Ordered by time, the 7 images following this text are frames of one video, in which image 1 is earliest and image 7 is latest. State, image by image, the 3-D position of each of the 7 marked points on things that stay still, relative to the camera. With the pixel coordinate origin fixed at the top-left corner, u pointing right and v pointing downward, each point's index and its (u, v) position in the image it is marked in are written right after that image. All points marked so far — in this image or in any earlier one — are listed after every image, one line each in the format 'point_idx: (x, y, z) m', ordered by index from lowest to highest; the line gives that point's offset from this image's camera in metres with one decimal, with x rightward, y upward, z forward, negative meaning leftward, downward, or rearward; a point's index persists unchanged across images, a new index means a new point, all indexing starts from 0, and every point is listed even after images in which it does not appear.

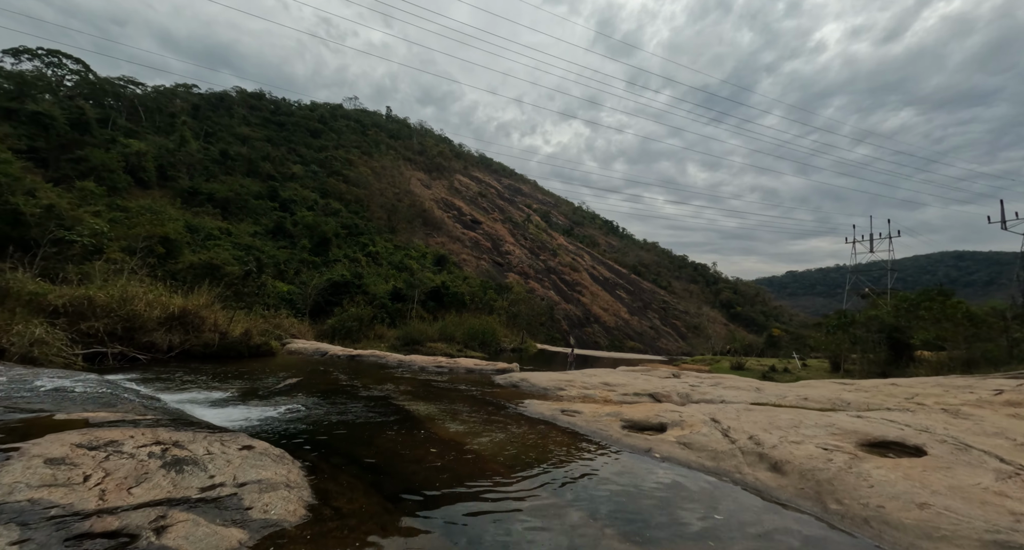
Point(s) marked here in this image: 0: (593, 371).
0: (+2.1, -2.6, +11.4) m
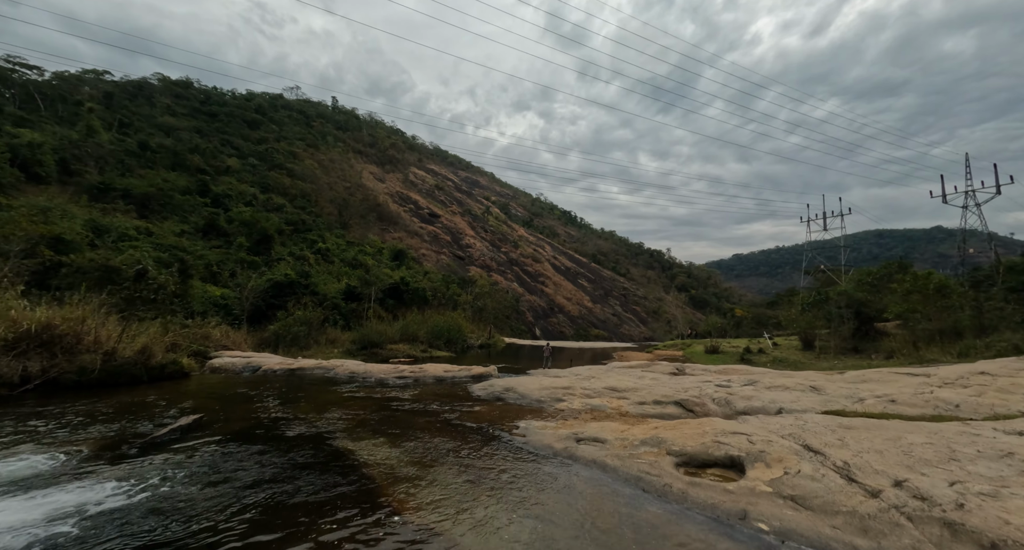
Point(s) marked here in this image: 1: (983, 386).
0: (+1.7, -2.2, +9.6) m
1: (+5.8, -1.4, +5.3) m
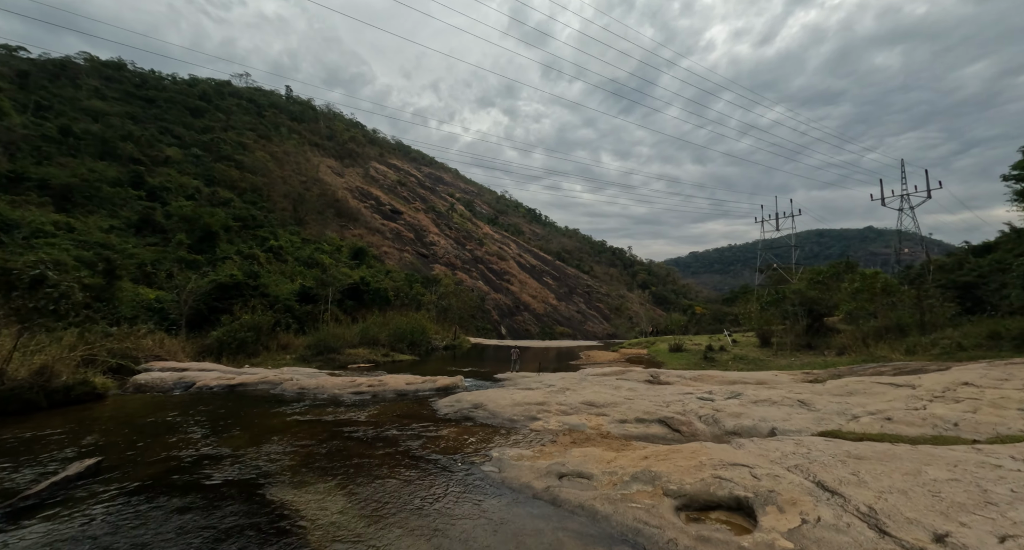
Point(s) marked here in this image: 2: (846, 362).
0: (+1.0, -2.3, +9.0) m
1: (+5.4, -1.5, +5.1) m
2: (+14.2, -3.7, +18.7) m
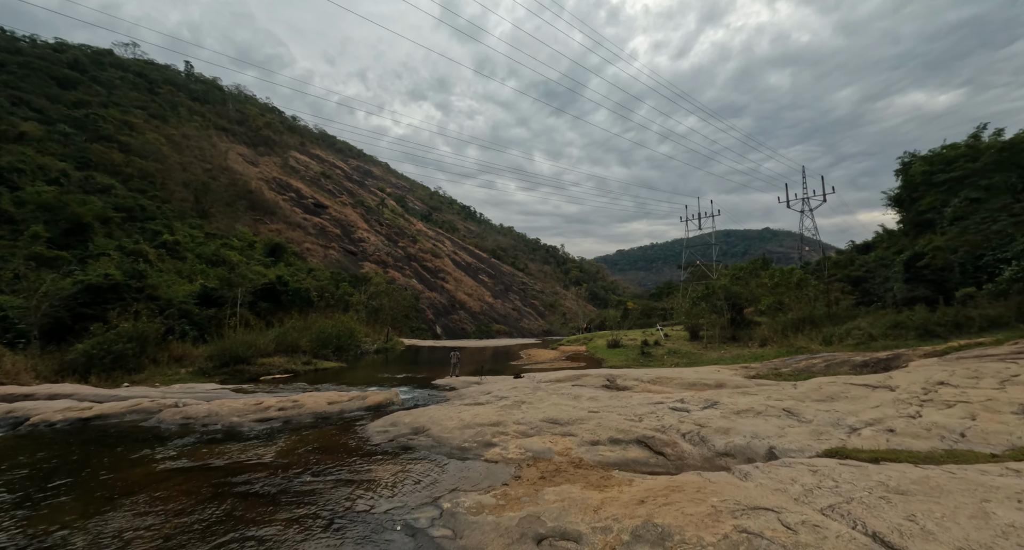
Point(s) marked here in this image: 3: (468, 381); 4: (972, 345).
0: (0.0, -2.2, +8.0) m
1: (+5.0, -1.4, +4.8) m
2: (+11.6, -3.6, +19.6) m
3: (-1.7, -4.1, +16.6) m
4: (+12.1, -1.8, +11.6) m
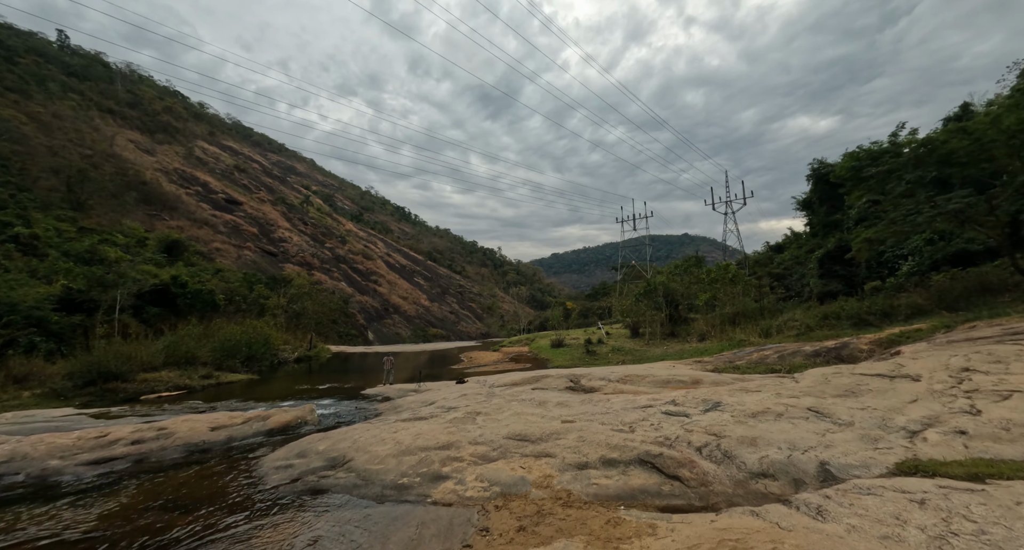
0: (-0.7, -1.9, +6.4) m
1: (+4.6, -1.1, +4.0) m
2: (+9.0, -3.3, +19.6) m
3: (-3.7, -3.9, +14.7) m
4: (+10.7, -1.5, +11.7) m
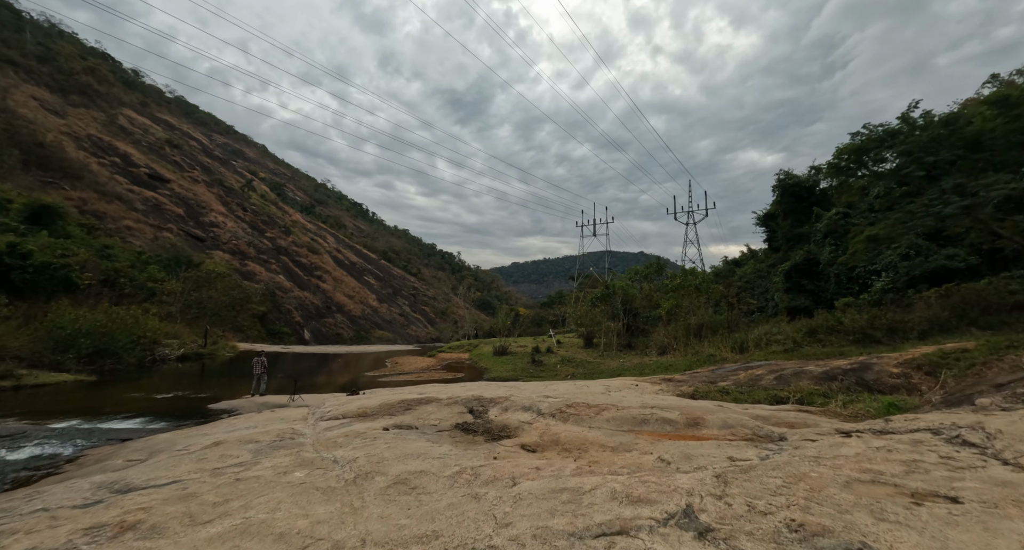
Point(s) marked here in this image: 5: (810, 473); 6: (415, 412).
0: (-2.1, -1.2, +2.5) m
1: (+3.5, -0.6, +0.6) m
2: (+6.3, -3.3, +16.4) m
3: (-5.9, -3.1, +10.4) m
4: (+8.8, -1.5, +8.8) m
5: (+1.7, -1.1, +2.7) m
6: (-1.4, -1.6, +5.7) m
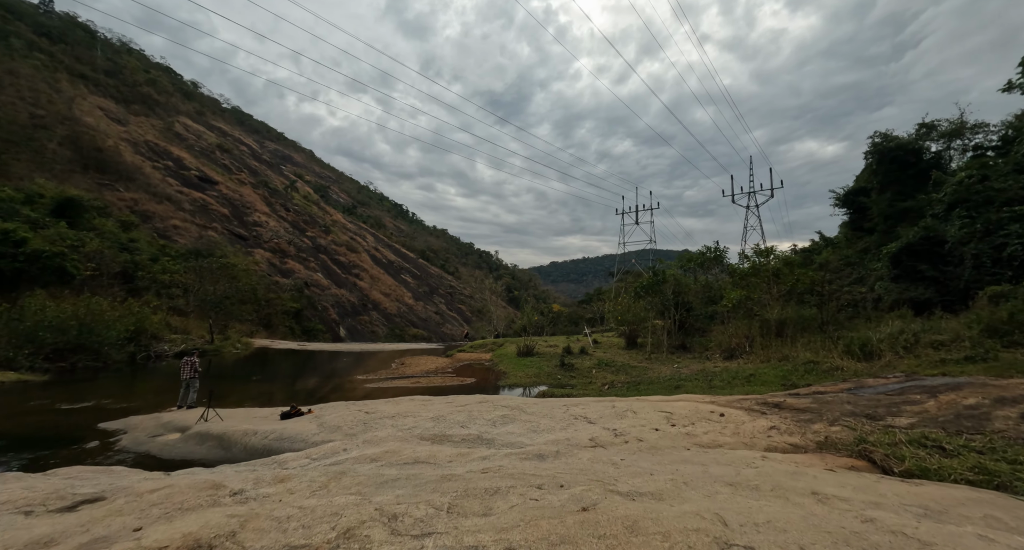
0: (-2.8, -0.6, -1.2) m
1: (+2.6, 0.0, -3.6) m
2: (+6.9, -2.7, +11.9) m
3: (-5.9, -2.5, +7.1) m
4: (+8.6, -0.8, +4.1) m
5: (+1.0, -0.4, -1.4) m
6: (-1.9, -1.0, +1.9) m
